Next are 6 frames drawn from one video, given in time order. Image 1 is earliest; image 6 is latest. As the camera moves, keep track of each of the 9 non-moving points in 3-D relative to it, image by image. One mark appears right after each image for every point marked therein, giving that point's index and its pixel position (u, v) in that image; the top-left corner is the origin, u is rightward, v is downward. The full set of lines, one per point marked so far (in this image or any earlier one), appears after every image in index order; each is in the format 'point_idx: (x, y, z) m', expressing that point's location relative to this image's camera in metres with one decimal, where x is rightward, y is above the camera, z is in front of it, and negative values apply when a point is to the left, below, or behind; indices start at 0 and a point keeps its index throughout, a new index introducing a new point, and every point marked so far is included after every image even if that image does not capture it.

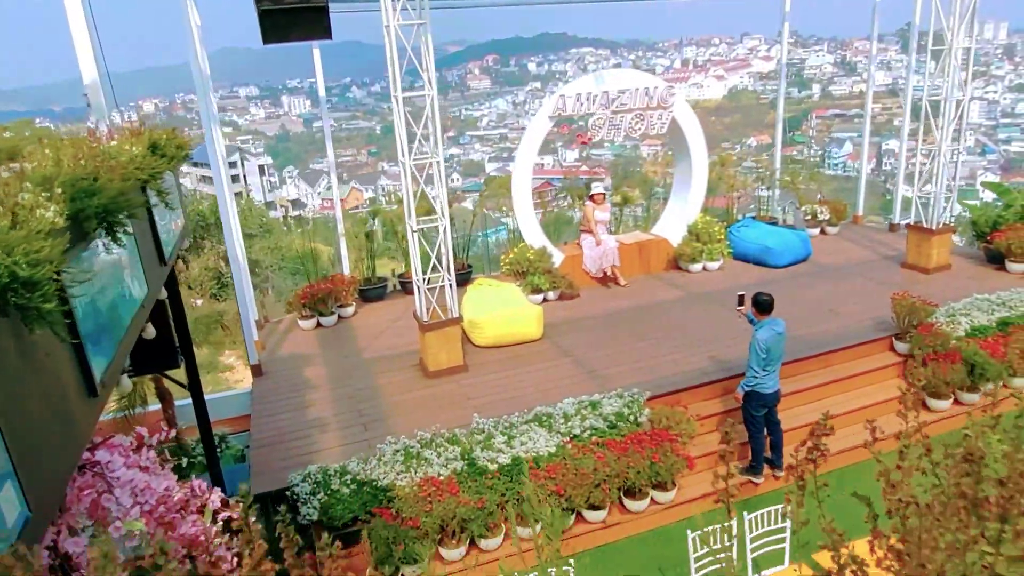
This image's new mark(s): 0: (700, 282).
0: (+2.2, +0.1, +7.9) m
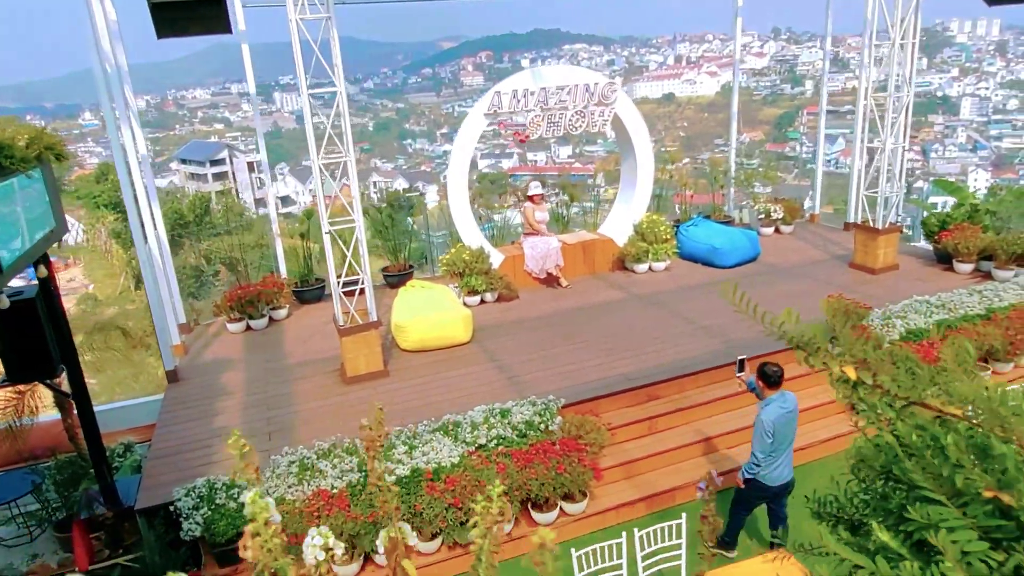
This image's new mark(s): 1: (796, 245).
0: (+1.5, +0.1, +7.8) m
1: (+3.7, +0.6, +8.8) m
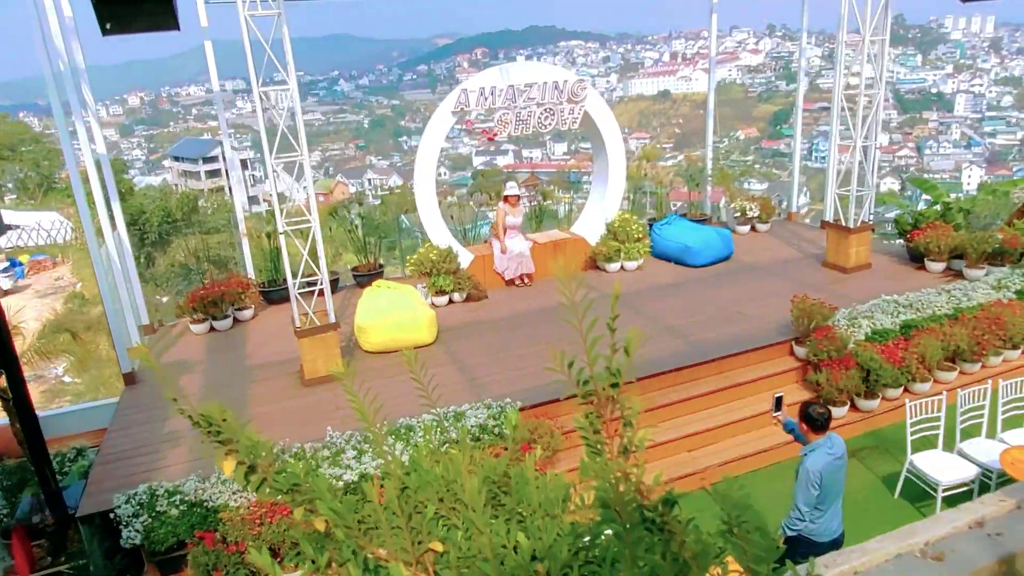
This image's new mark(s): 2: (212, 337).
0: (+1.2, +0.1, +7.7) m
1: (+3.4, +0.6, +8.8) m
2: (-3.1, -0.5, +6.9) m
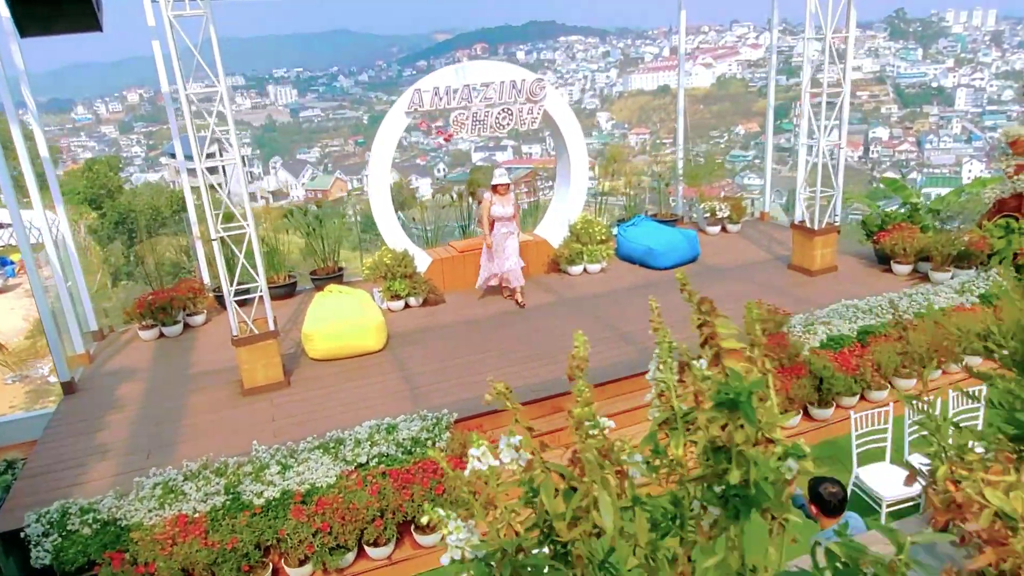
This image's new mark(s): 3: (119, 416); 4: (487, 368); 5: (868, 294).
0: (+0.7, 0.0, +7.5) m
1: (+2.9, +0.6, +8.6) m
2: (-3.6, -0.6, +6.8) m
3: (-3.1, -1.0, +5.4) m
4: (-0.2, -0.7, +5.8) m
5: (+3.6, -0.1, +6.7) m
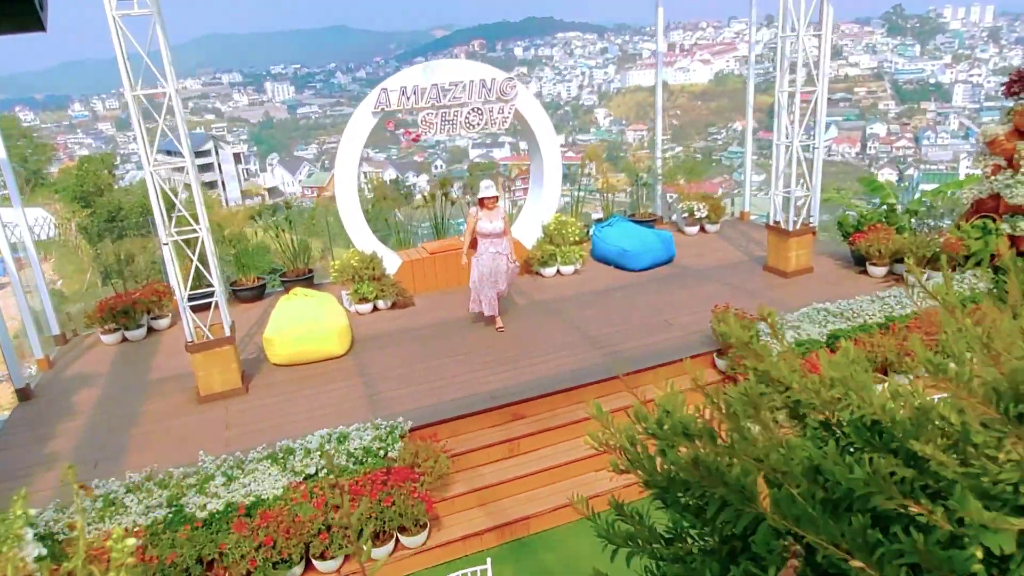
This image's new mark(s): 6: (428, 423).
0: (+0.4, 0.0, +7.4) m
1: (+2.6, +0.5, +8.5) m
2: (-3.9, -0.6, +6.7) m
3: (-3.5, -1.1, +5.3) m
4: (-0.5, -0.7, +5.6) m
5: (+3.3, -0.1, +6.6) m
6: (-0.6, -1.0, +4.8) m
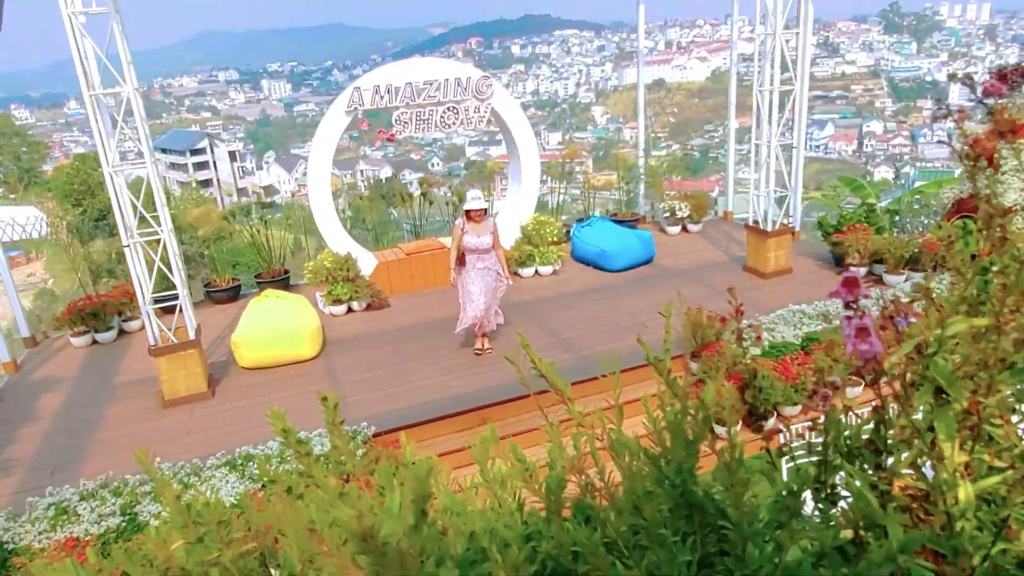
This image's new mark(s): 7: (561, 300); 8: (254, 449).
0: (+0.2, 0.0, +7.3) m
1: (+2.4, +0.5, +8.4) m
2: (-4.1, -0.6, +6.6) m
3: (-3.7, -1.1, +5.2) m
4: (-0.8, -0.7, +5.6) m
5: (+3.0, -0.1, +6.6) m
6: (-0.8, -1.0, +4.8) m
7: (+0.5, -0.1, +7.0) m
8: (-1.7, -1.1, +4.5) m
